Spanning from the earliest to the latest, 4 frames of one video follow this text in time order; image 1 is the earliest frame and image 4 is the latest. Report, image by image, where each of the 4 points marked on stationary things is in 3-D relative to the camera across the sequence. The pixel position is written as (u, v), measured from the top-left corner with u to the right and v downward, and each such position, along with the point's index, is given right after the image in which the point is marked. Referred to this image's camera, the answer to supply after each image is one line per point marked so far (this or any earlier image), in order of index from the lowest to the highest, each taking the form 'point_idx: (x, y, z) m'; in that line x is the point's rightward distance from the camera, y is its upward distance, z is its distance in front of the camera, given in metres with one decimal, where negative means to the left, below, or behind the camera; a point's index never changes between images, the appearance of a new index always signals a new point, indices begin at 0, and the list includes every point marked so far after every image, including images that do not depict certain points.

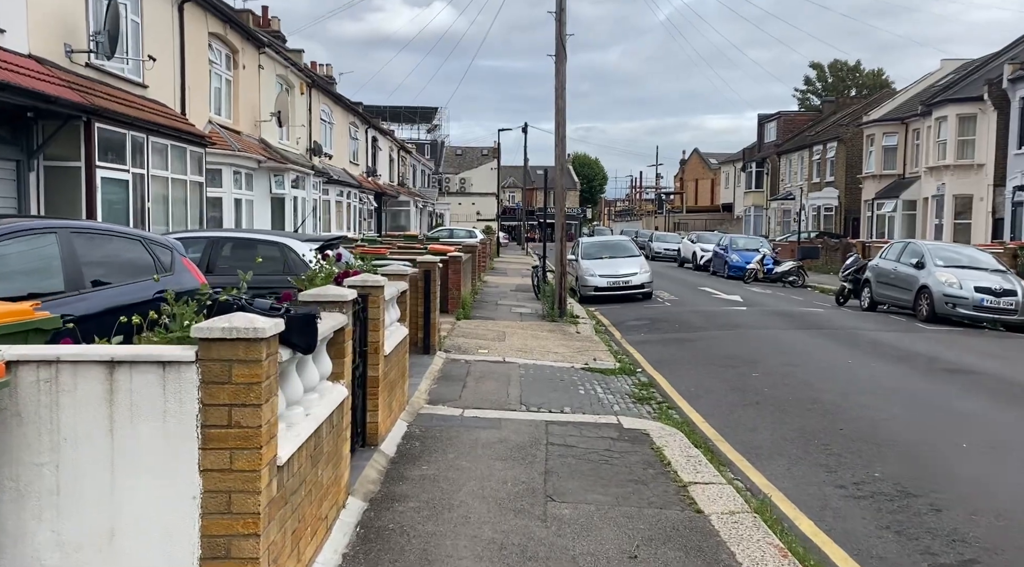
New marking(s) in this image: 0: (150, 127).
0: (-5.6, +2.4, +12.4) m
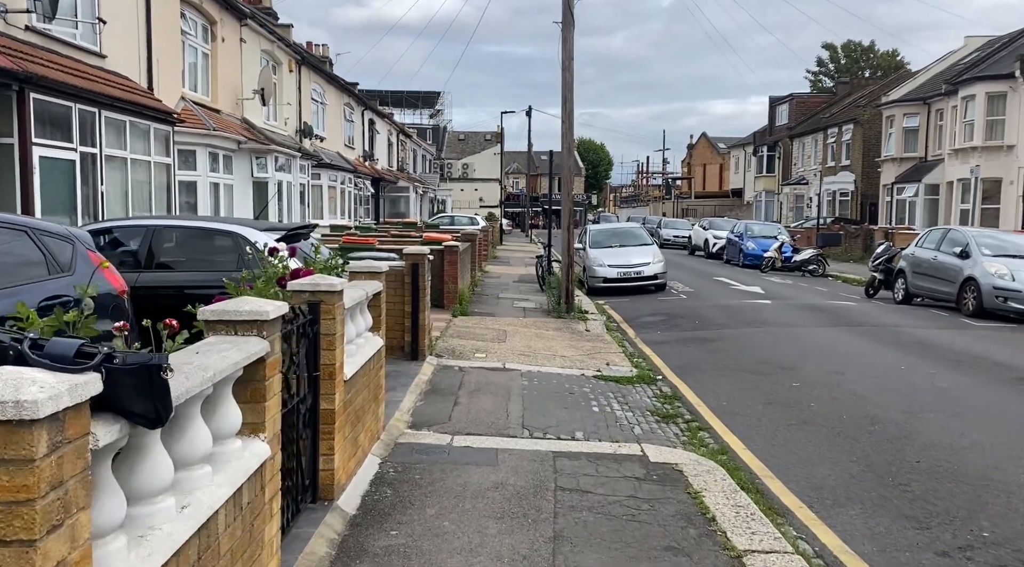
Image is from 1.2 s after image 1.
0: (-5.6, +2.5, +10.9) m
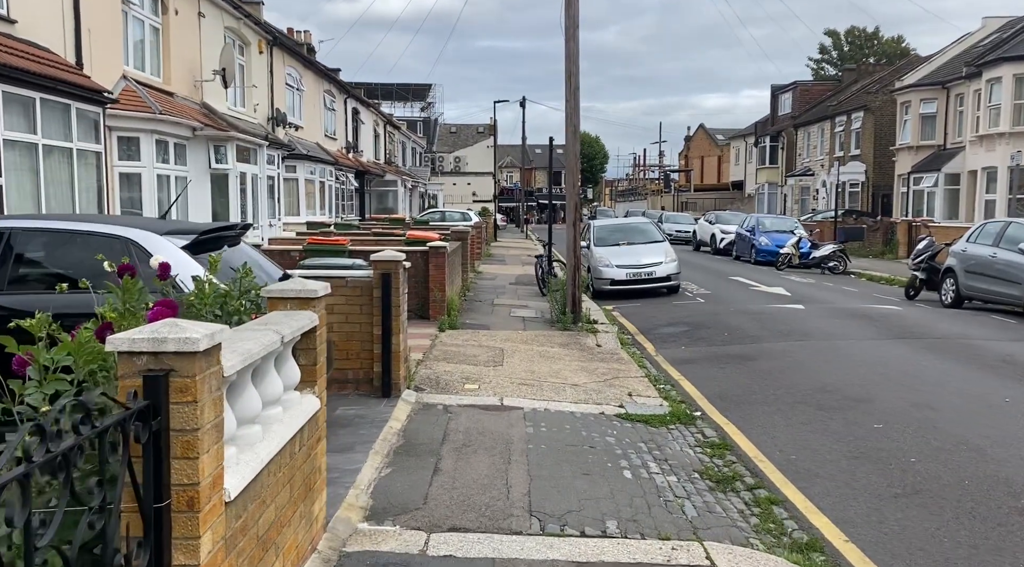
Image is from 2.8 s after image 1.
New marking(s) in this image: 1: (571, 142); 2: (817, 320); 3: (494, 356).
0: (-5.6, +2.3, +8.8) m
1: (+0.9, +2.3, +12.8) m
2: (+4.8, -0.6, +12.7) m
3: (-0.2, -0.9, +9.7) m
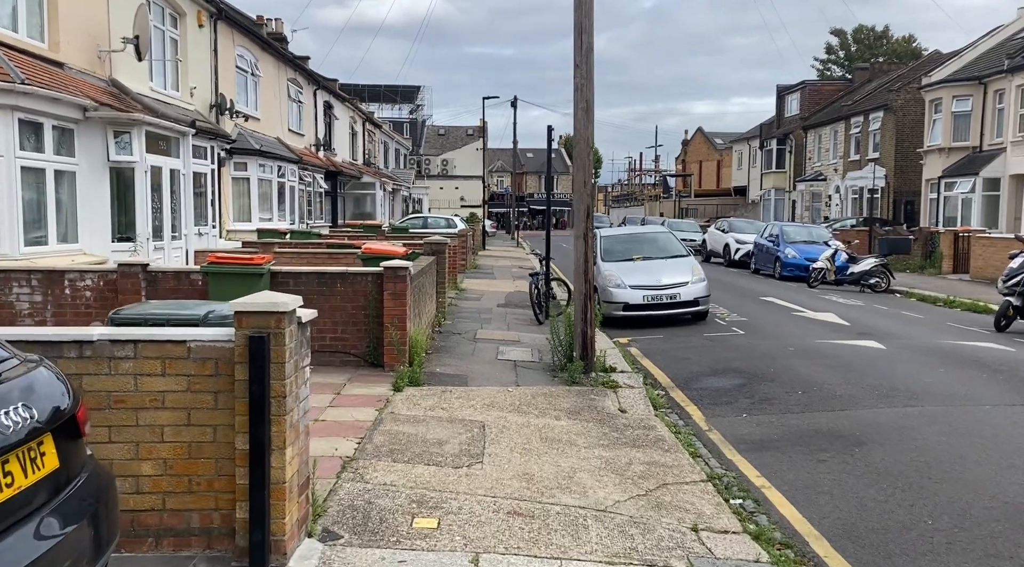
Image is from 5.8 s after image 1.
0: (-5.7, +2.0, +5.3) m
1: (+0.8, +1.9, +9.4) m
2: (+4.7, -1.0, +9.3) m
3: (-0.3, -1.2, +6.3) m
